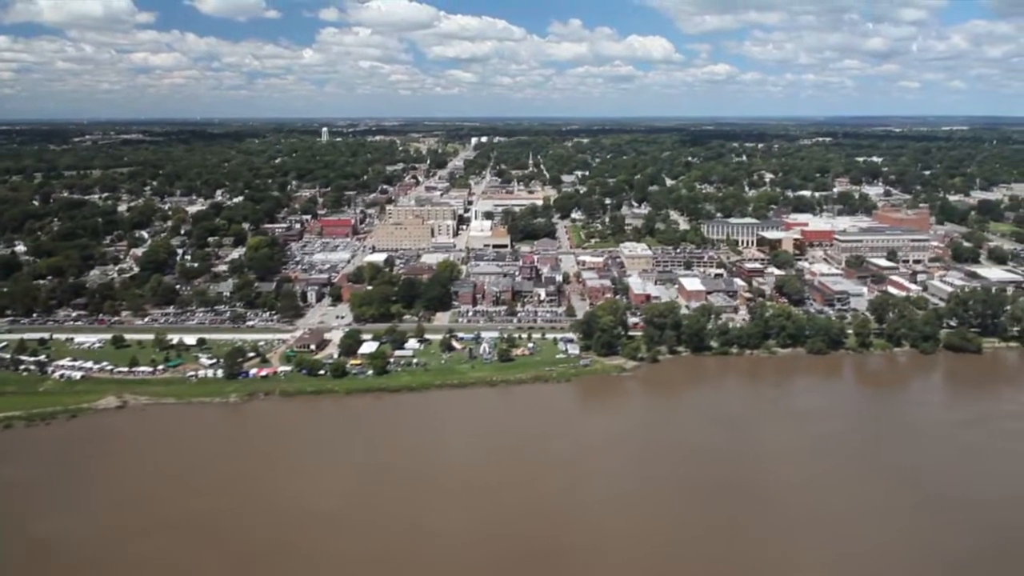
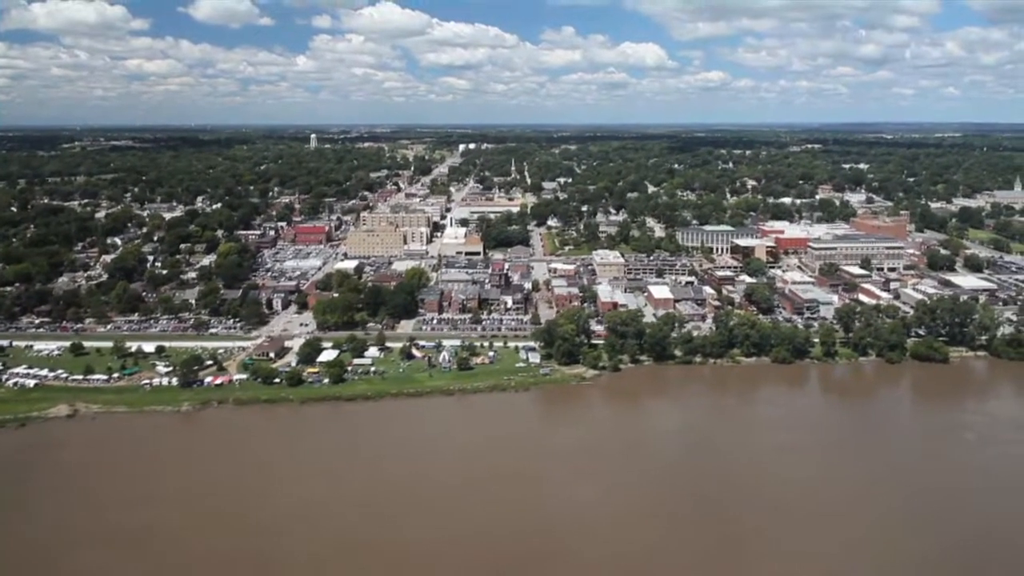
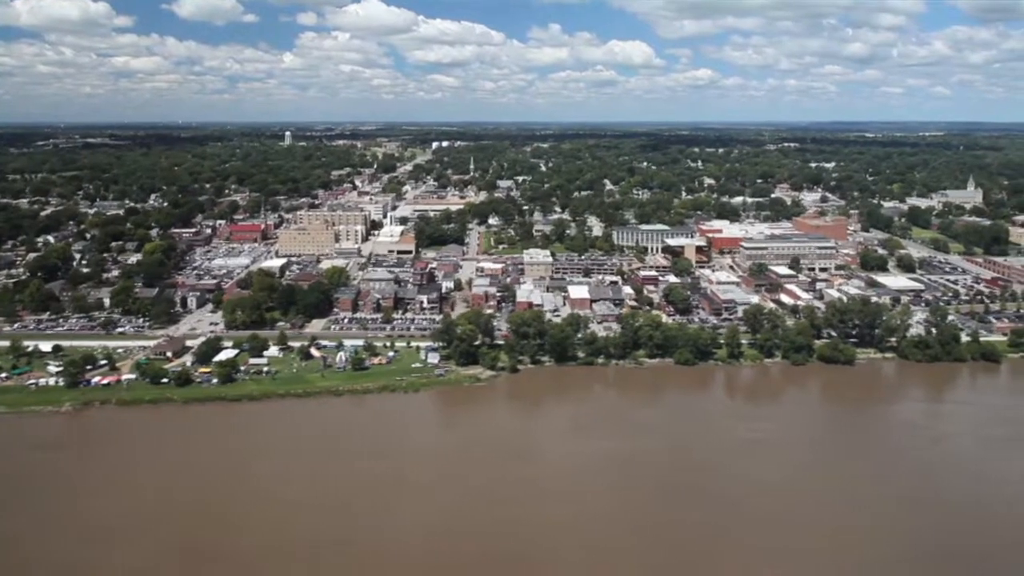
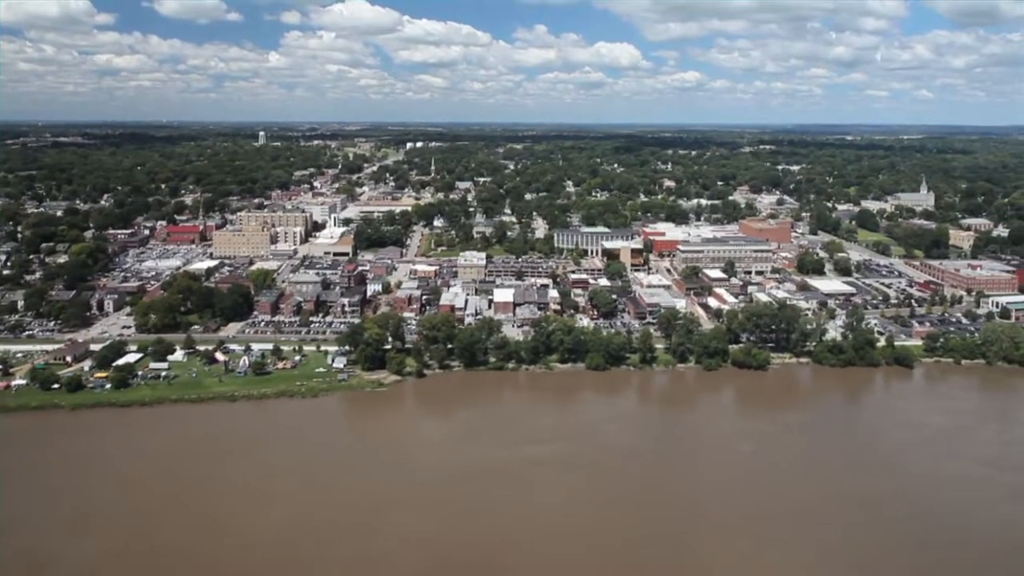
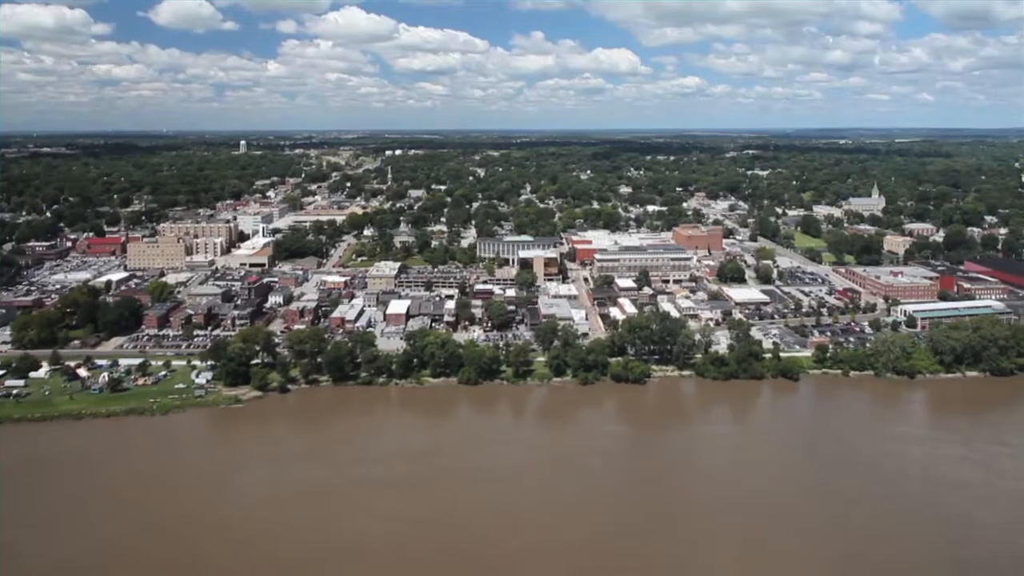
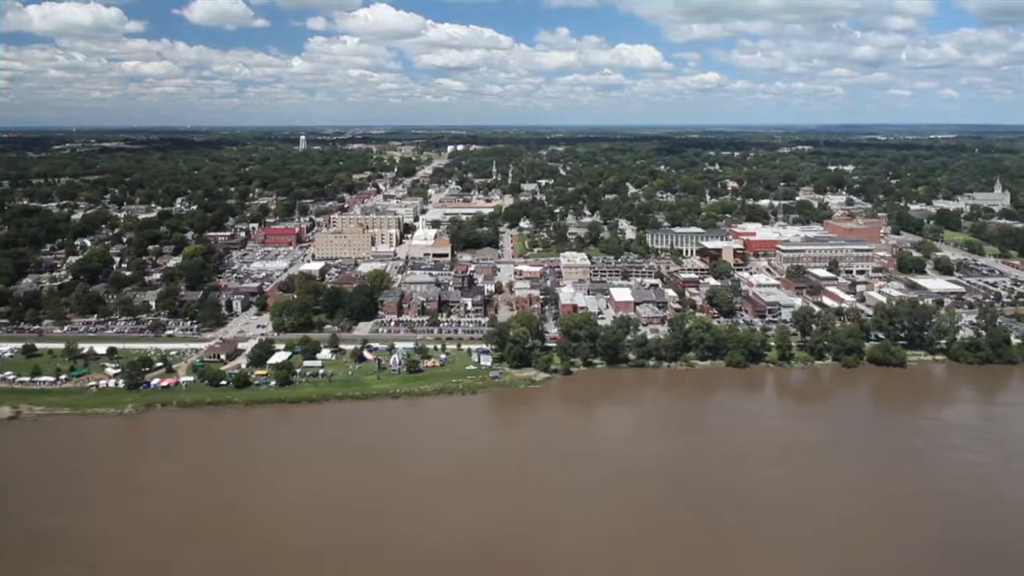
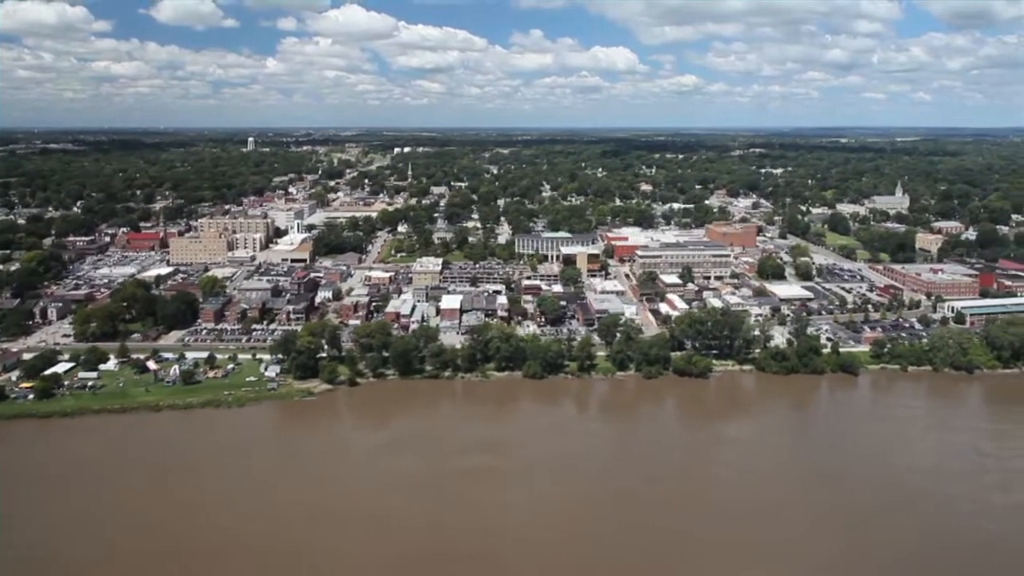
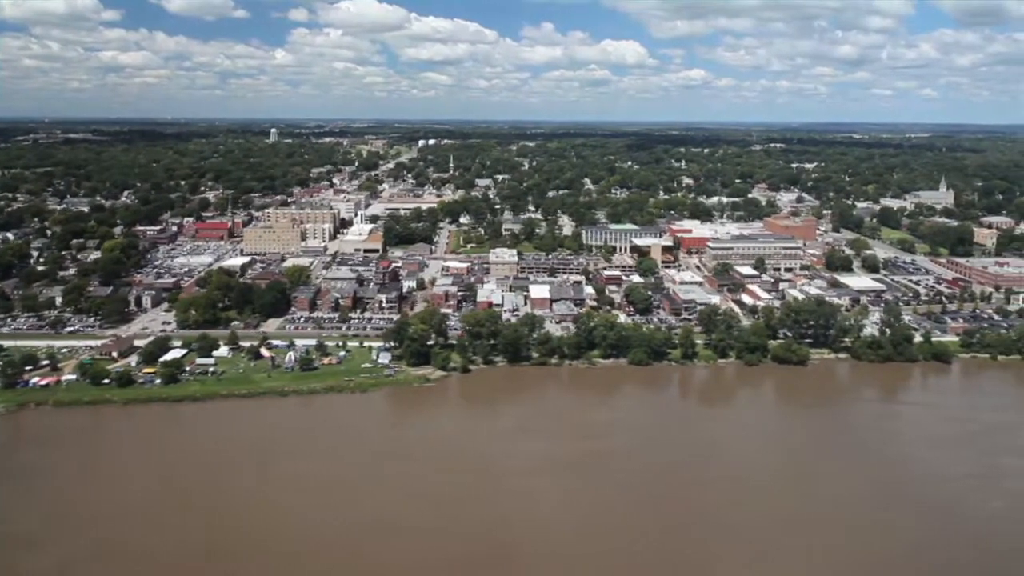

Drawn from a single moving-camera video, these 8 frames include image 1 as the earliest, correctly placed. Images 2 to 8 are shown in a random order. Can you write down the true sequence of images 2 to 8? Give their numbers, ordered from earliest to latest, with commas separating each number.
2, 6, 3, 8, 4, 7, 5
